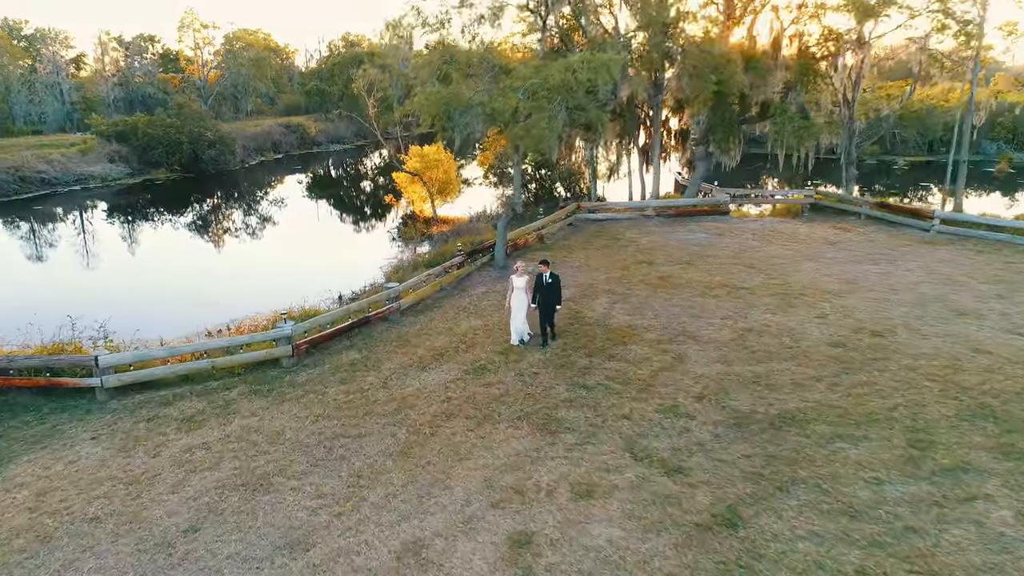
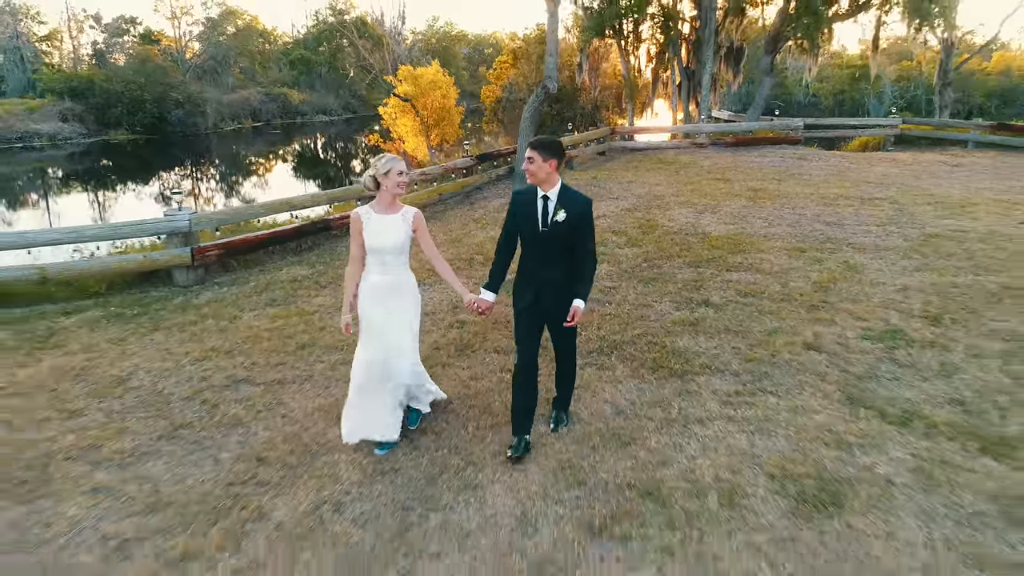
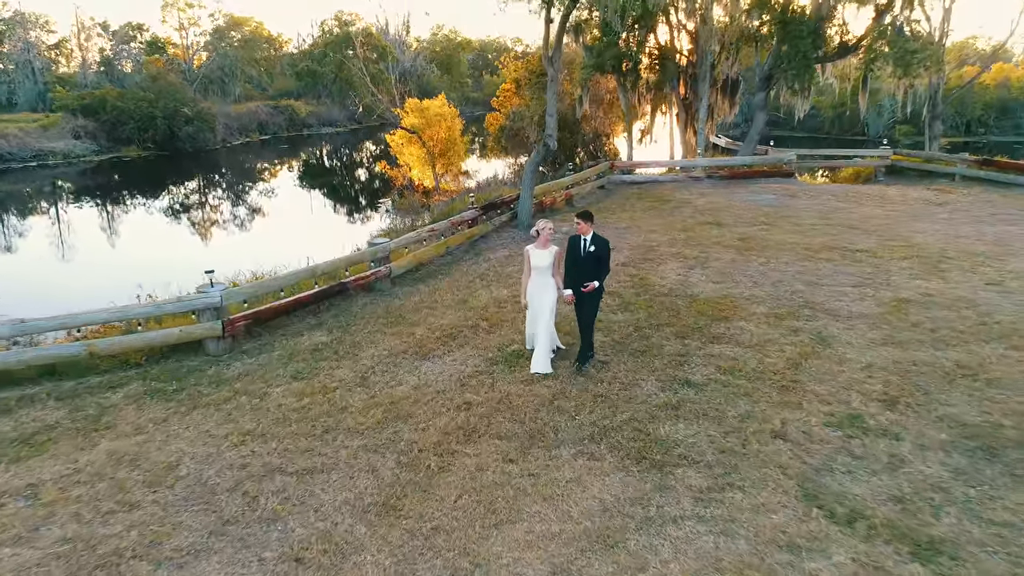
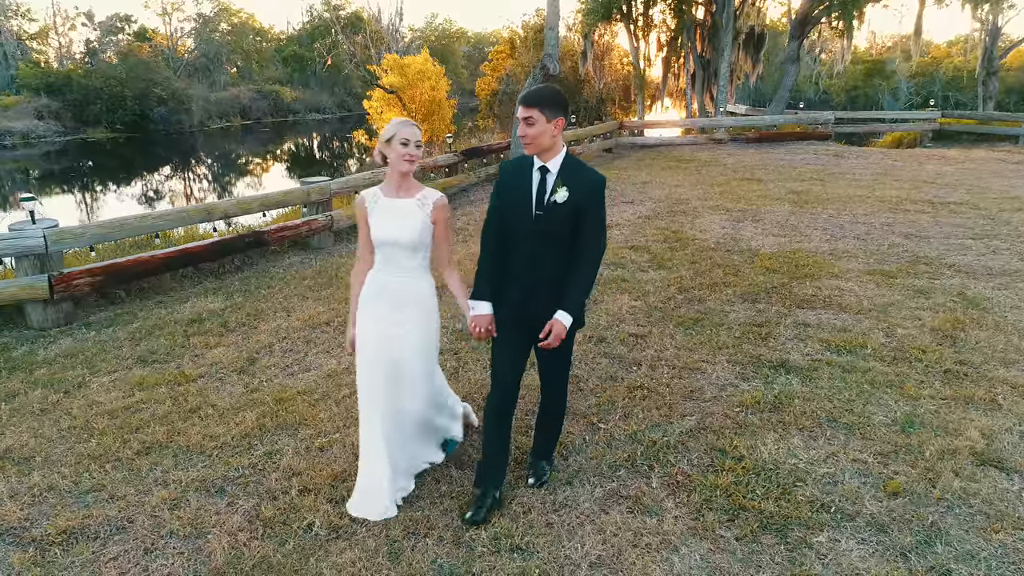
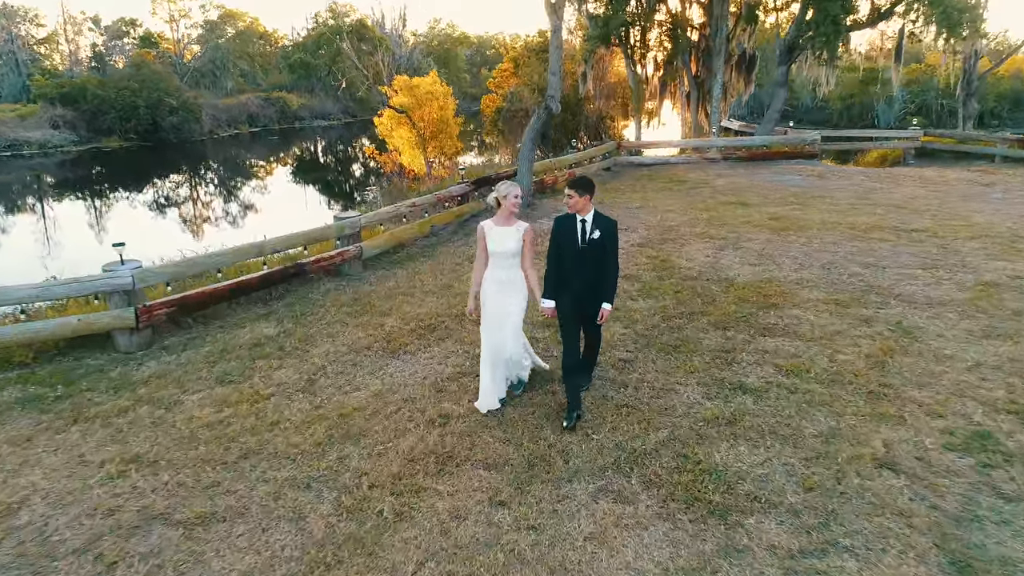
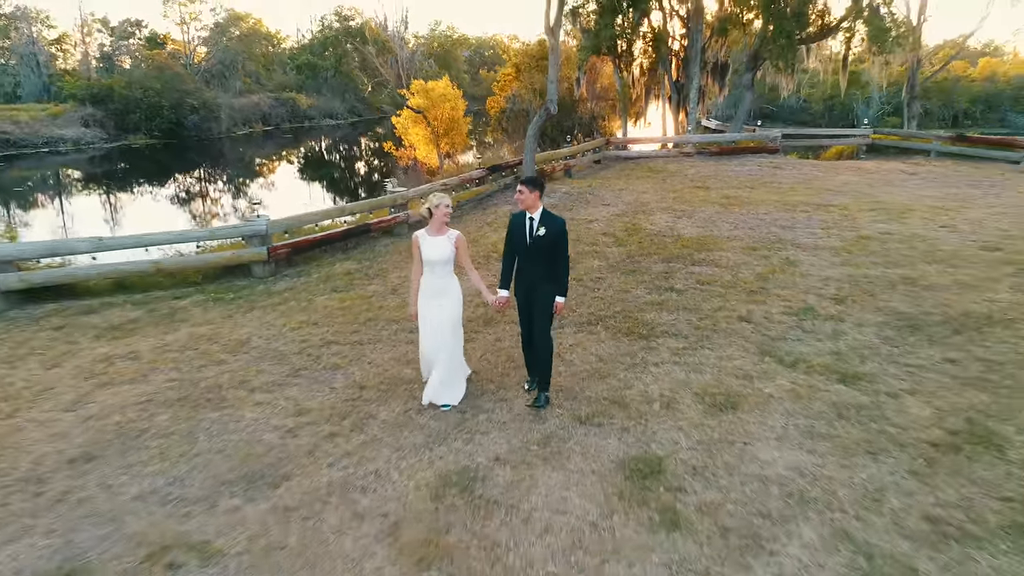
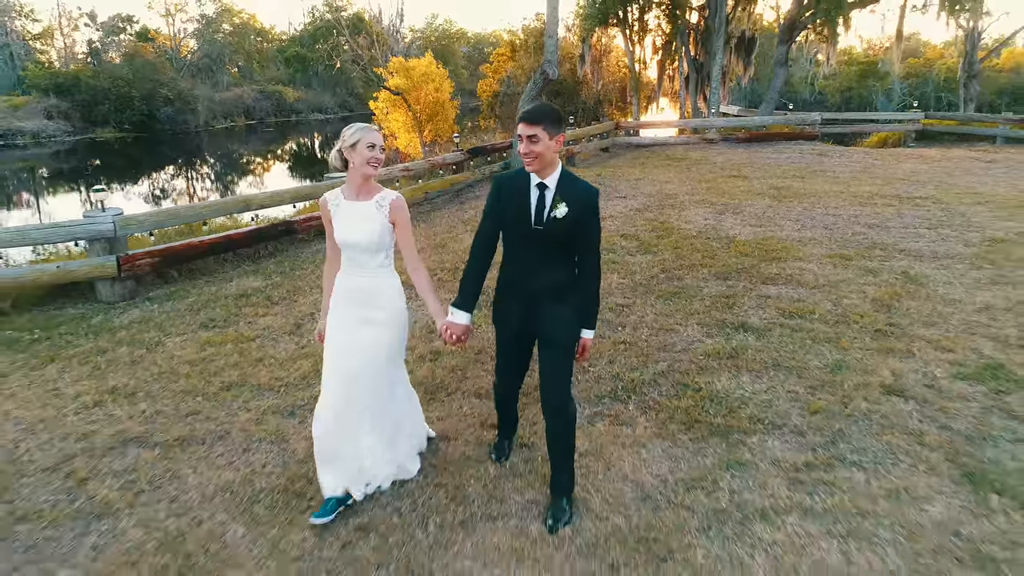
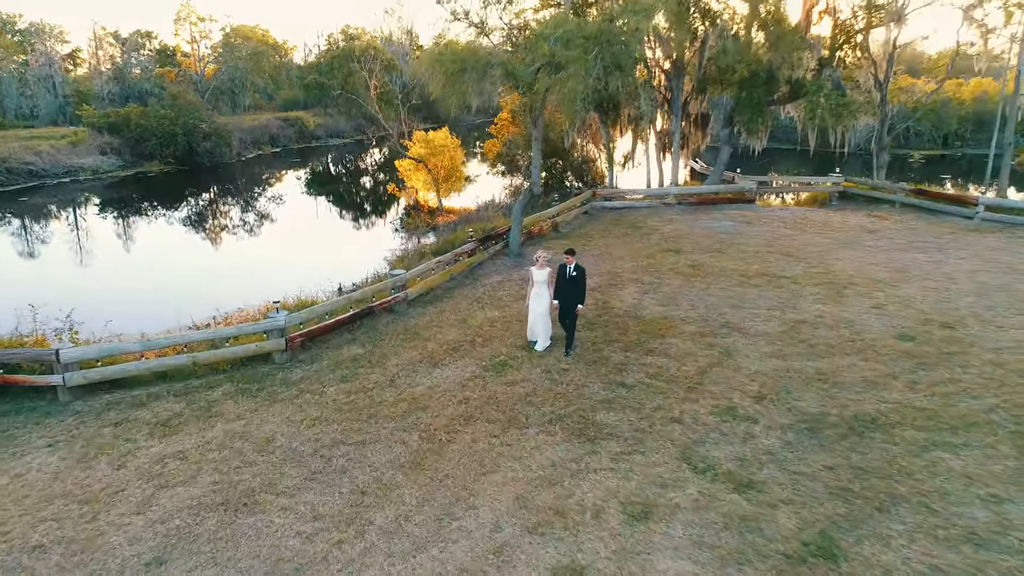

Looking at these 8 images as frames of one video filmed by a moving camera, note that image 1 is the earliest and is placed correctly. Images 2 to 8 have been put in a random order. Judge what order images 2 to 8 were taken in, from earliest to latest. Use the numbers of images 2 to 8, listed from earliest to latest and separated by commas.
8, 3, 5, 4, 7, 2, 6
